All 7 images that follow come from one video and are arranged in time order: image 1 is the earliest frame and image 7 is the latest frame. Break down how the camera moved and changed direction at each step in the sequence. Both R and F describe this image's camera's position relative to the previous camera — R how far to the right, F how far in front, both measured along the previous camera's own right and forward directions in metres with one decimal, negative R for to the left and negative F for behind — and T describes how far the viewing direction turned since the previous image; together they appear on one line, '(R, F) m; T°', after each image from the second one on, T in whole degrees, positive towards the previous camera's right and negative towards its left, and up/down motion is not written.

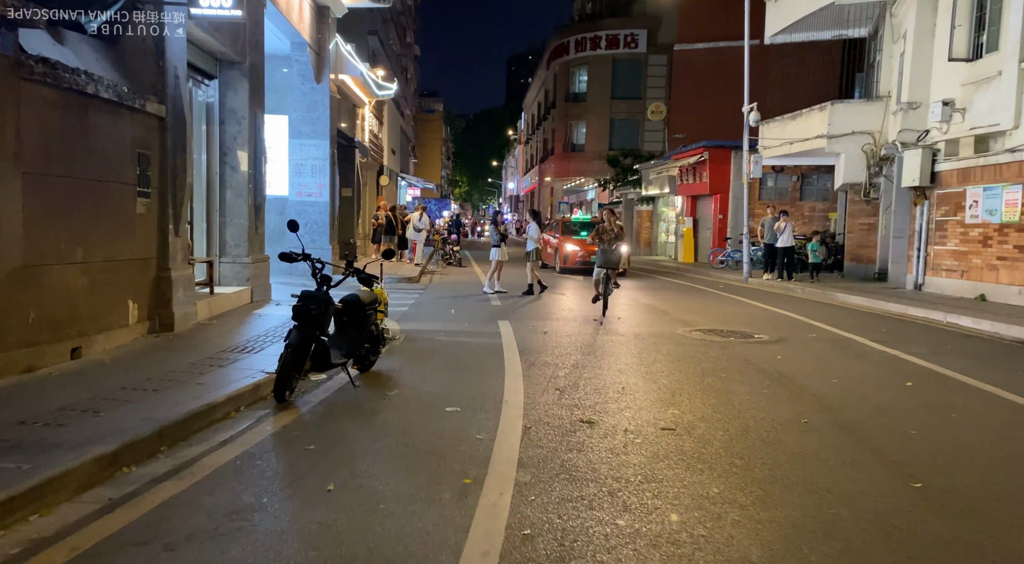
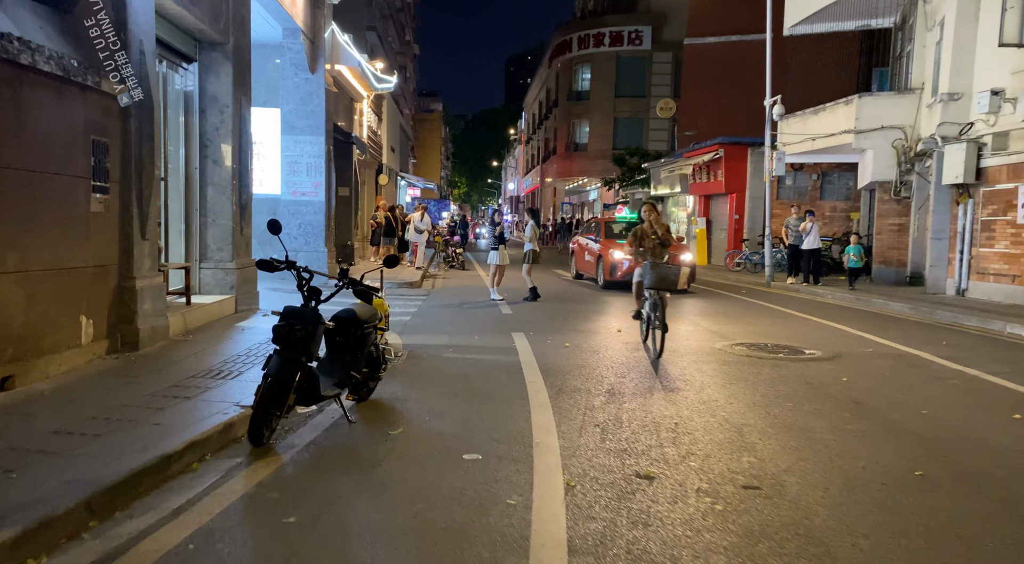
(-0.2, +1.1) m; 0°
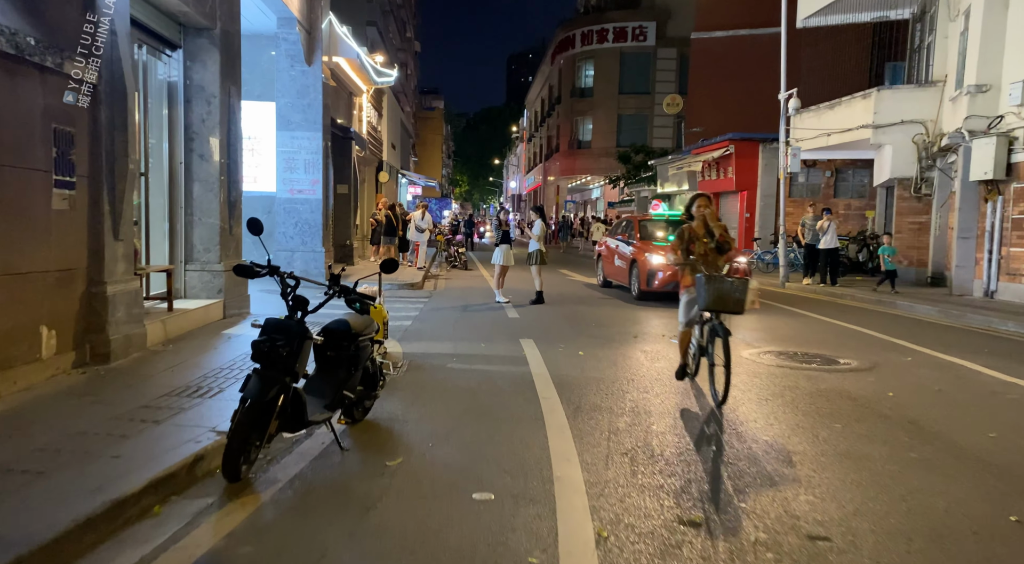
(-0.1, +0.7) m; 0°
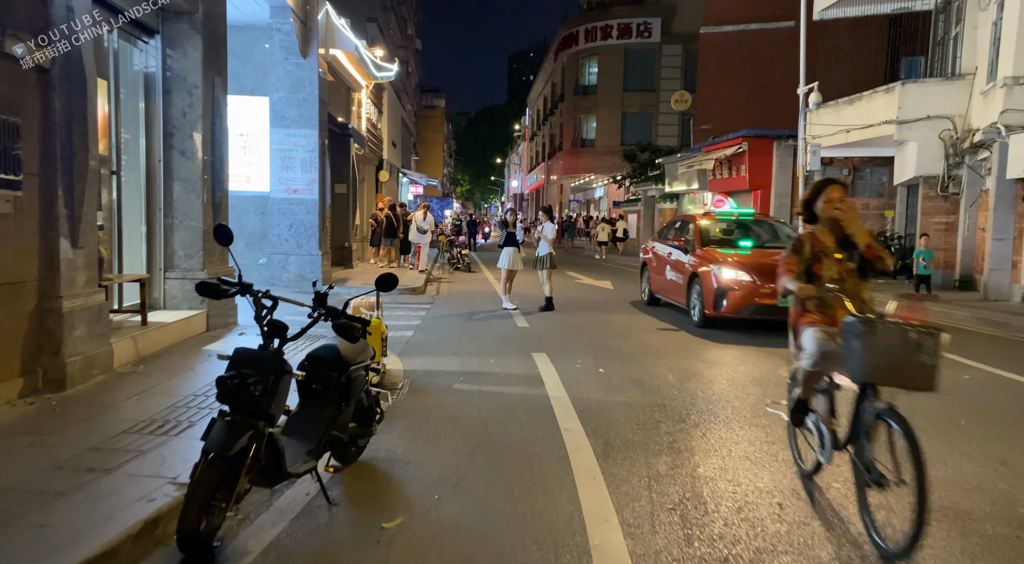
(-0.1, +0.8) m; 0°
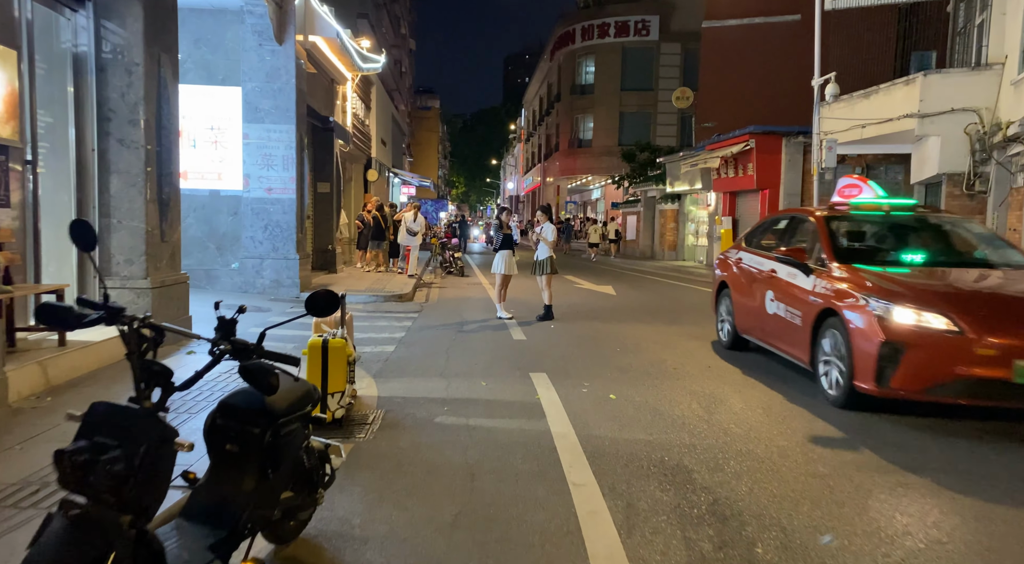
(0.0, +1.1) m; 0°
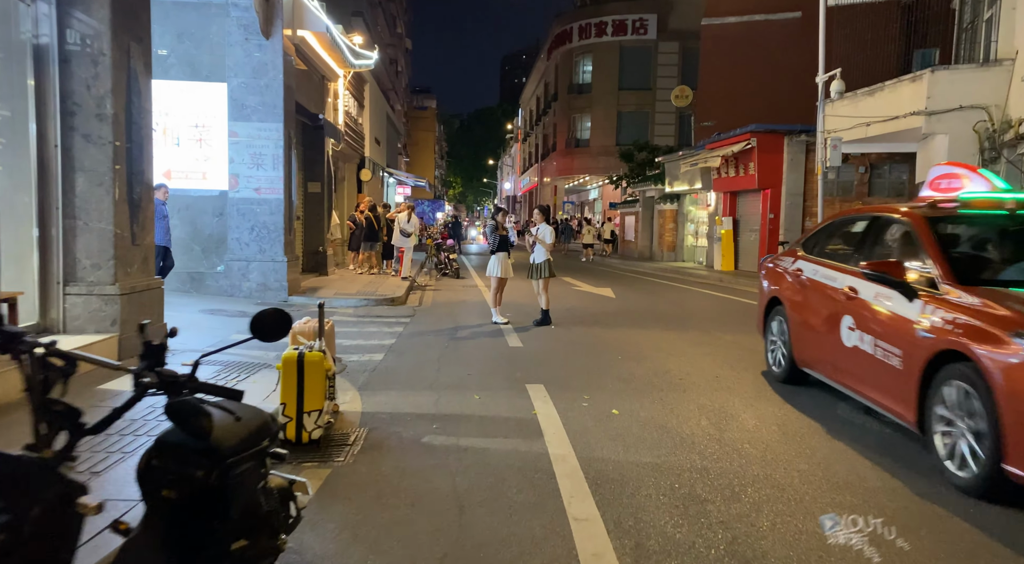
(0.0, +0.5) m; 0°
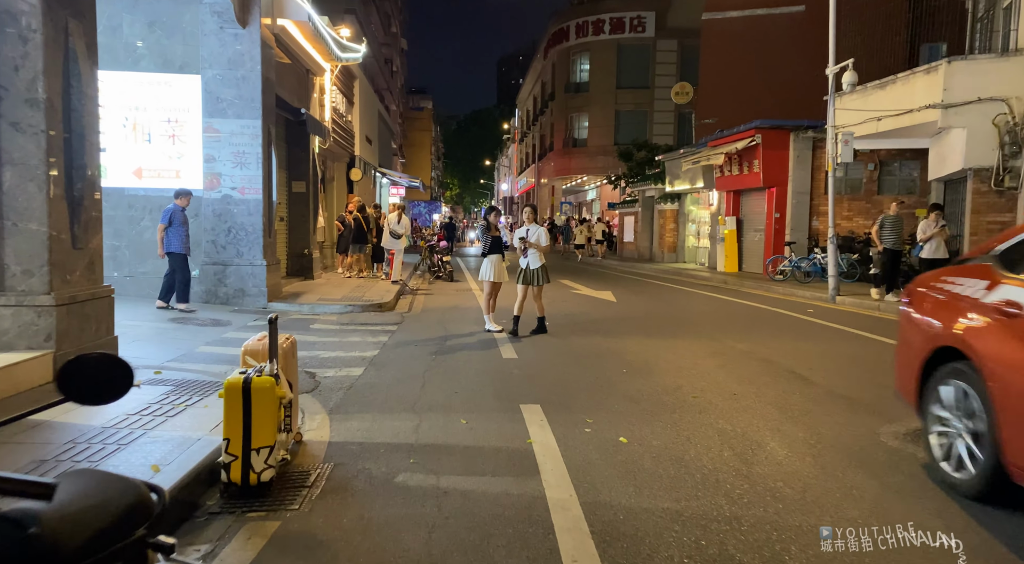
(+0.1, +0.8) m; 0°
